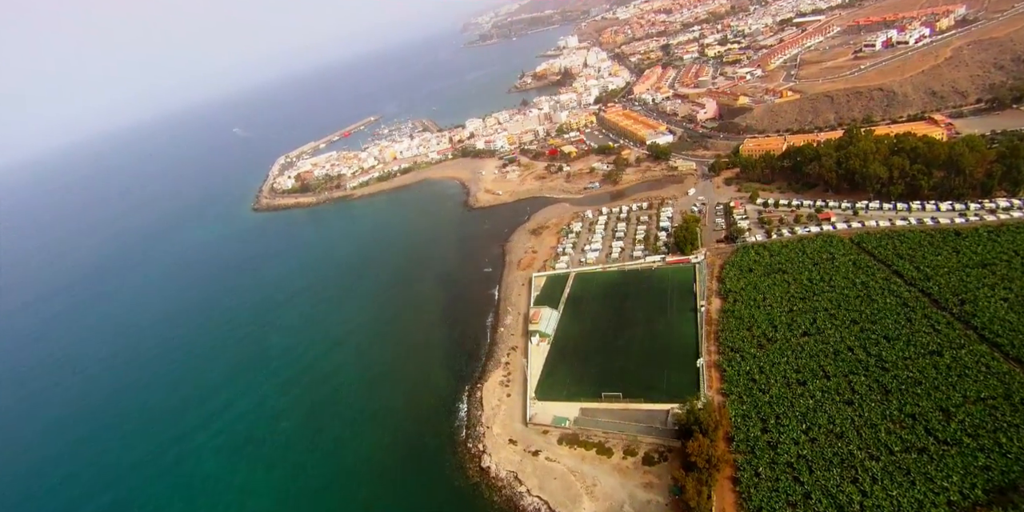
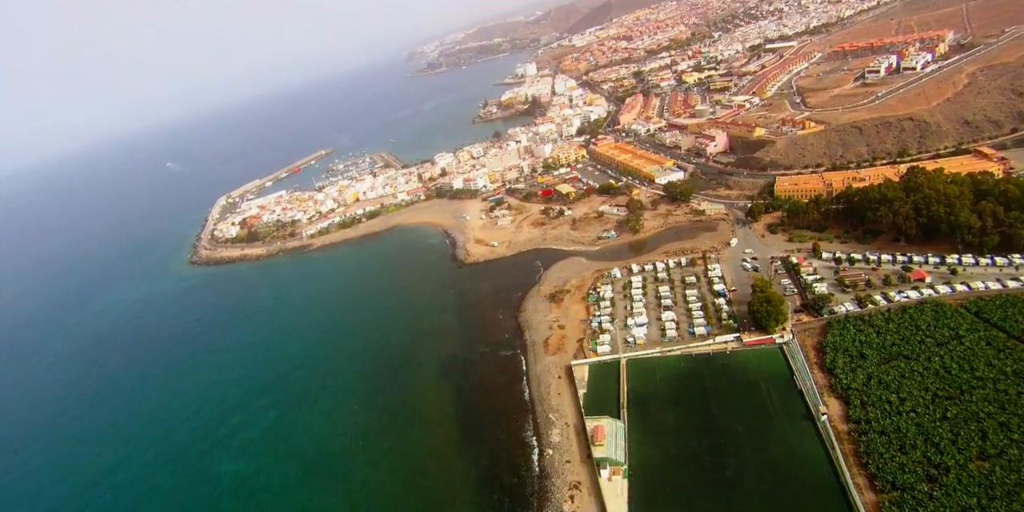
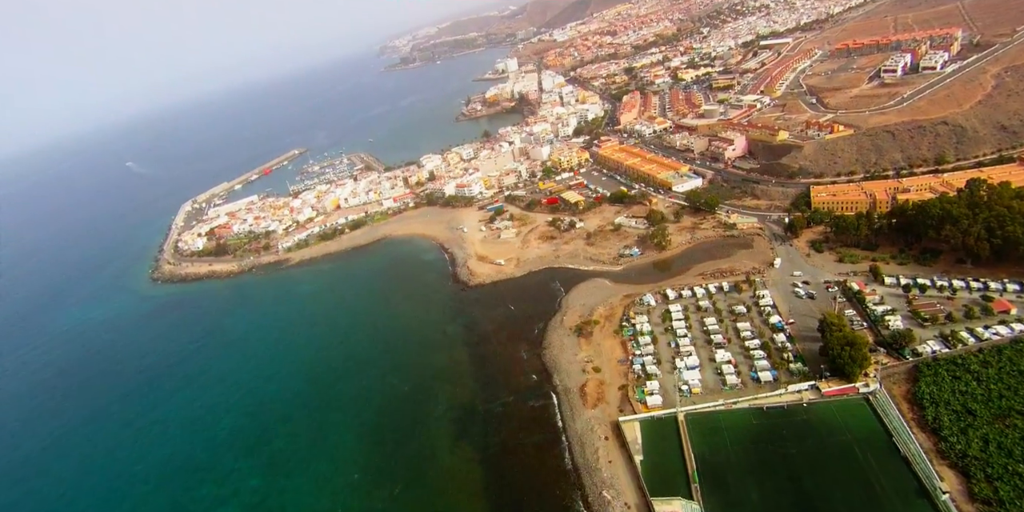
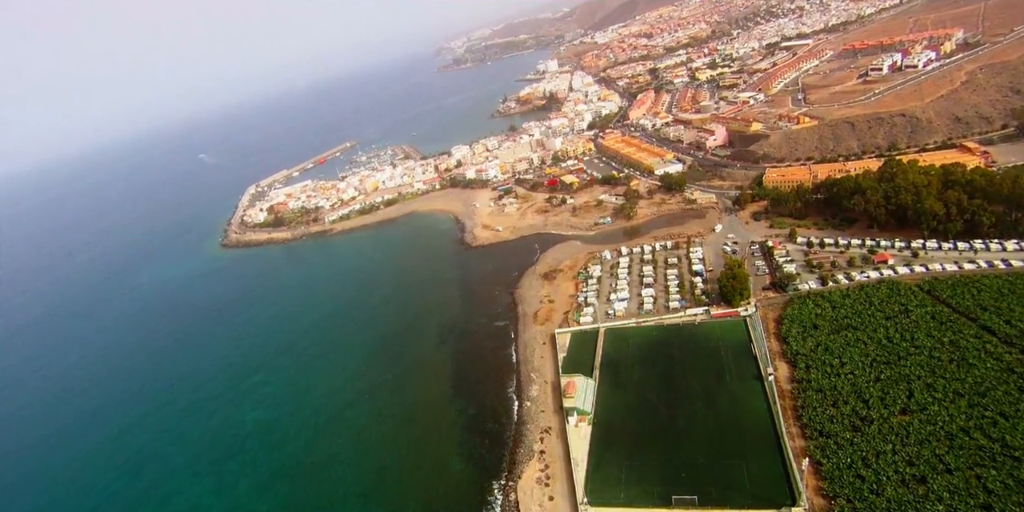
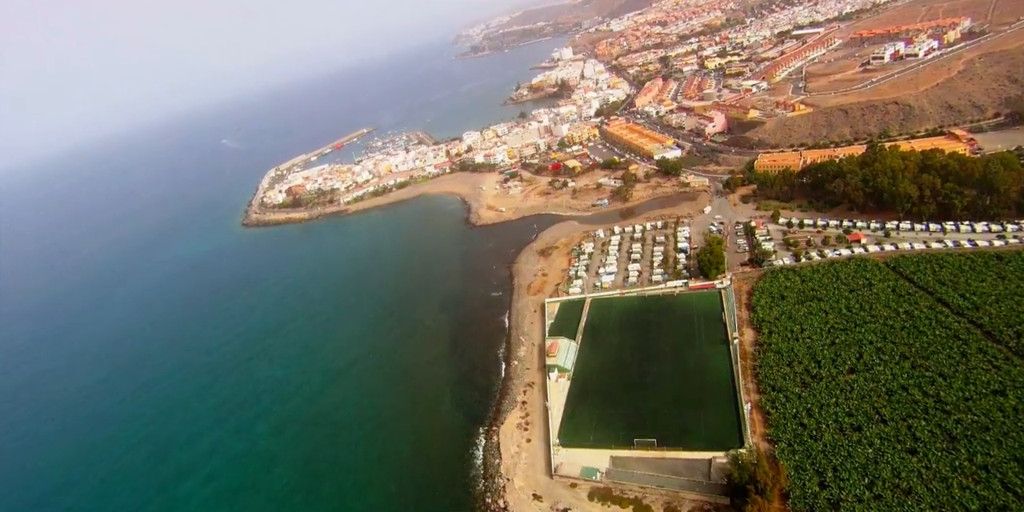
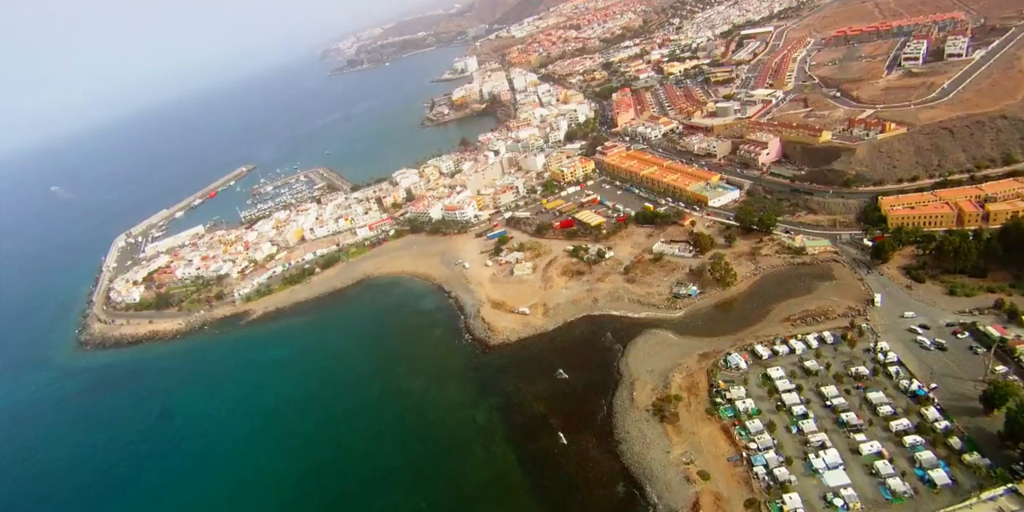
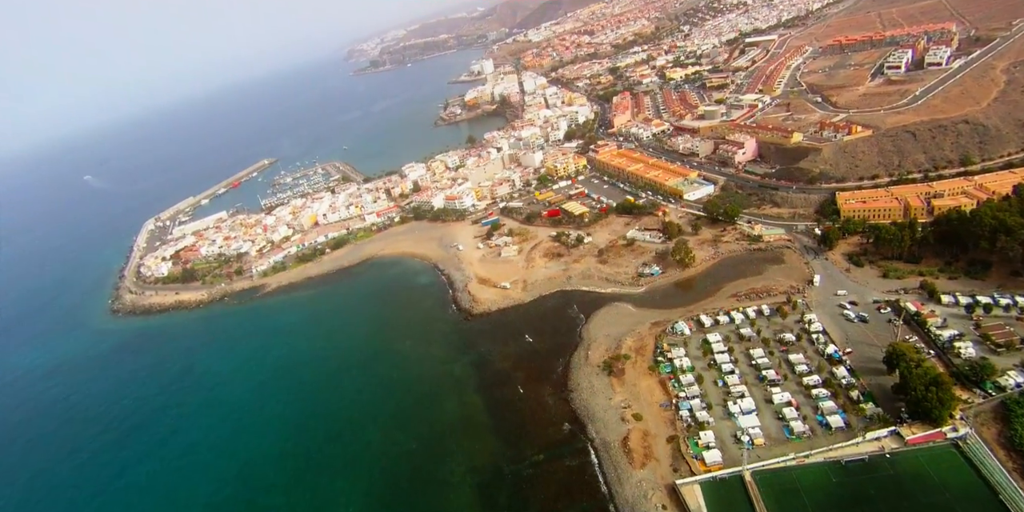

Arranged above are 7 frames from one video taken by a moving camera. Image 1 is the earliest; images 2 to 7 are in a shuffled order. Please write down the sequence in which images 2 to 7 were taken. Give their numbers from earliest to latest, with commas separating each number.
5, 4, 2, 3, 7, 6
